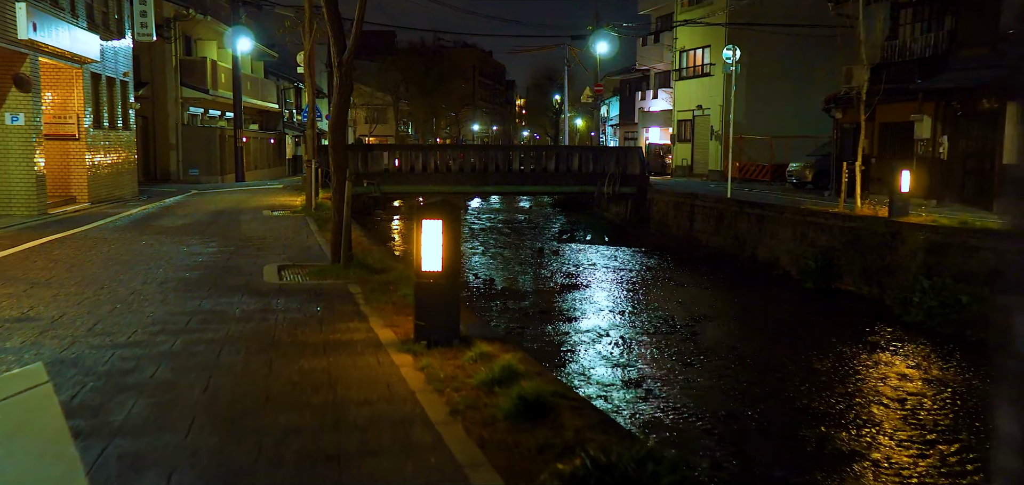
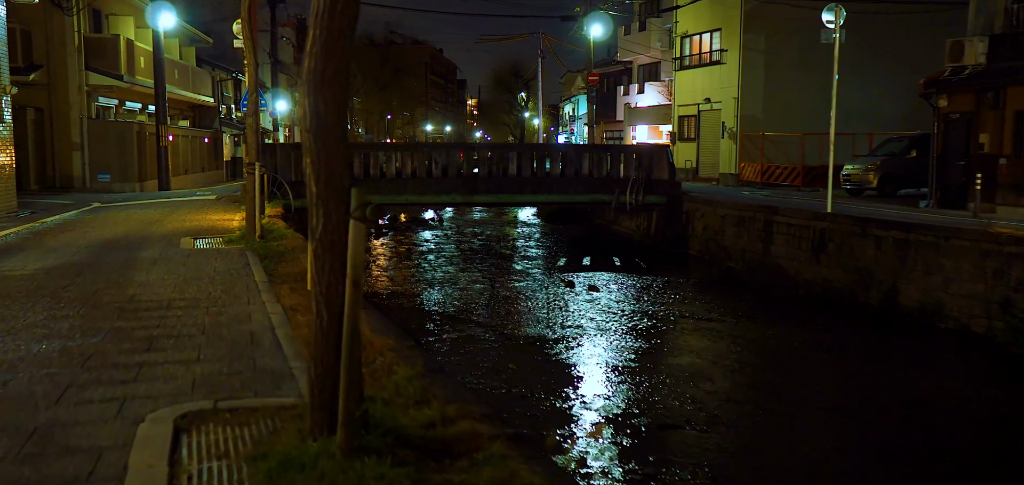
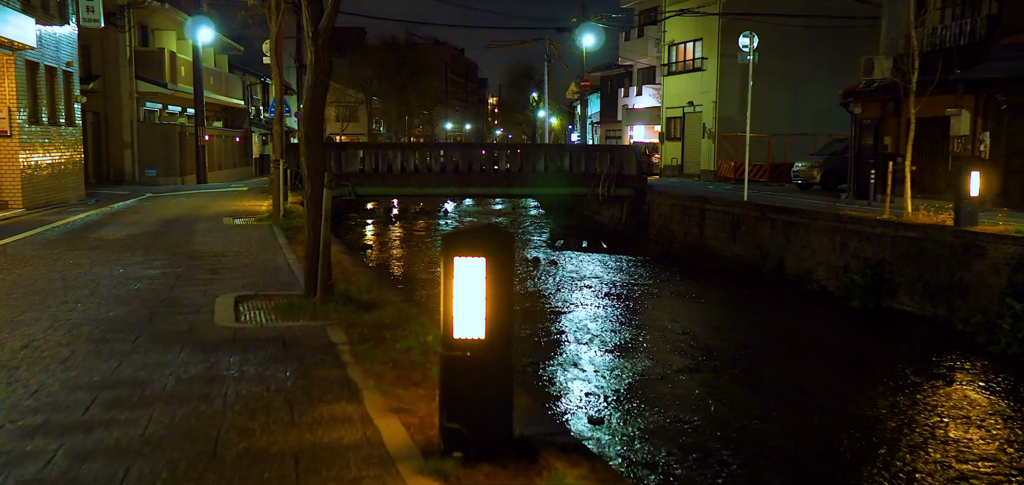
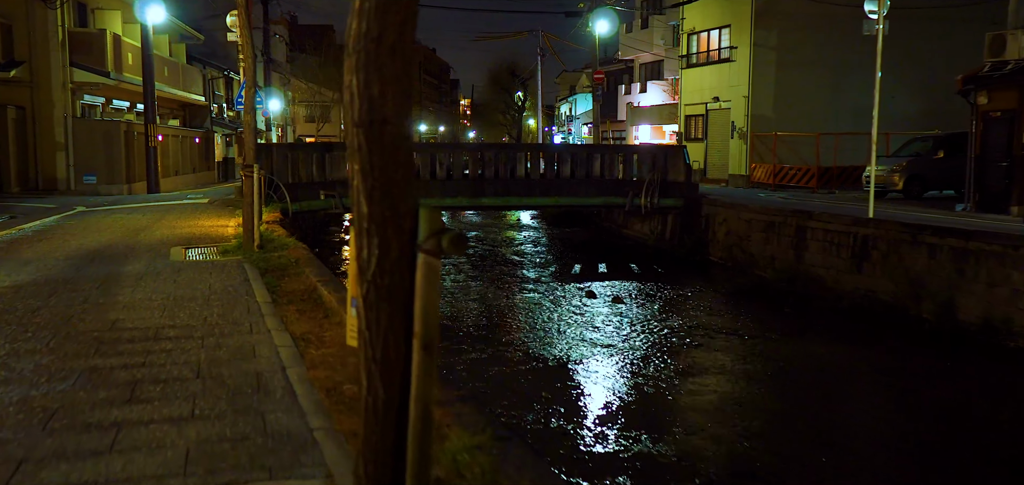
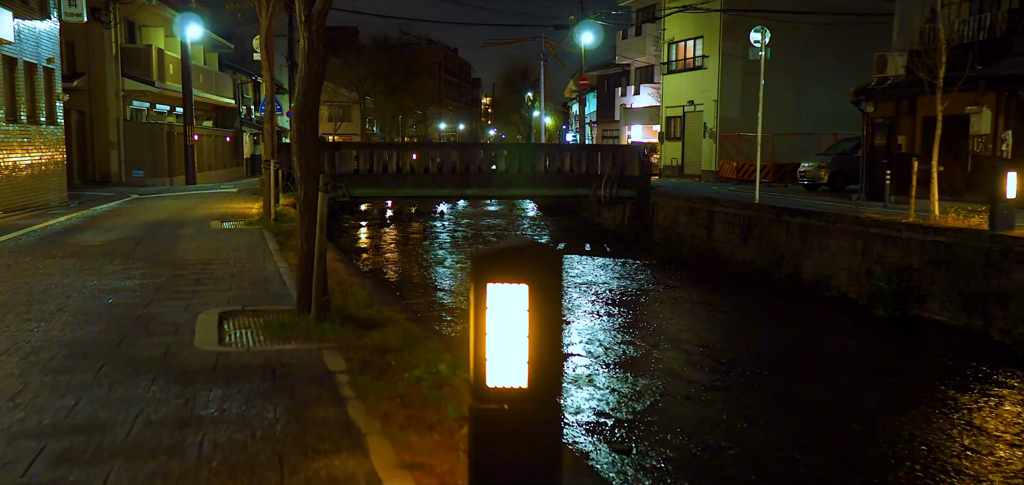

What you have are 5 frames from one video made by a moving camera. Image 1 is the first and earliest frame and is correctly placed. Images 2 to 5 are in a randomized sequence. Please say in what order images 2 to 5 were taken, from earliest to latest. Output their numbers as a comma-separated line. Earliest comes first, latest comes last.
3, 5, 2, 4
